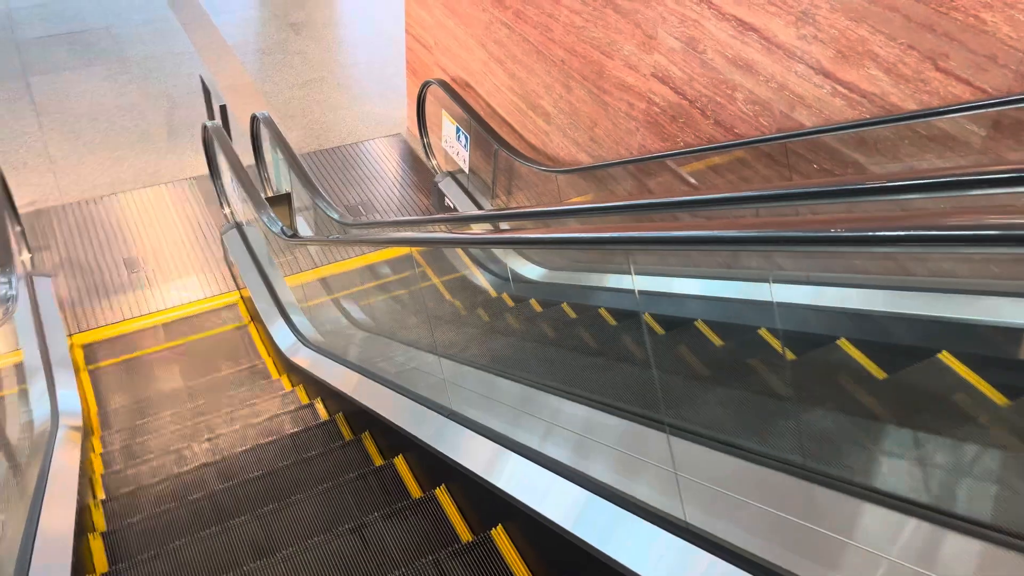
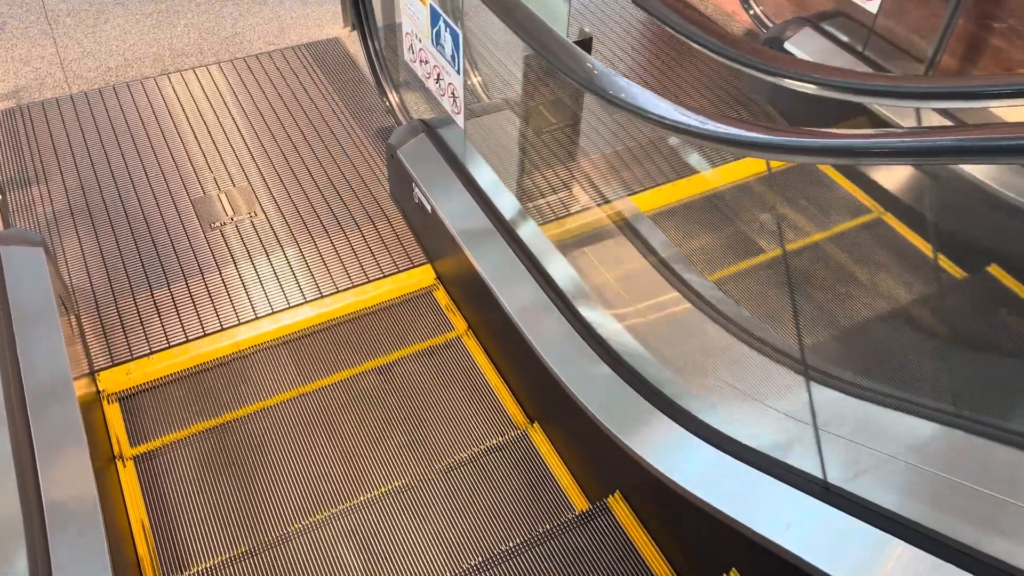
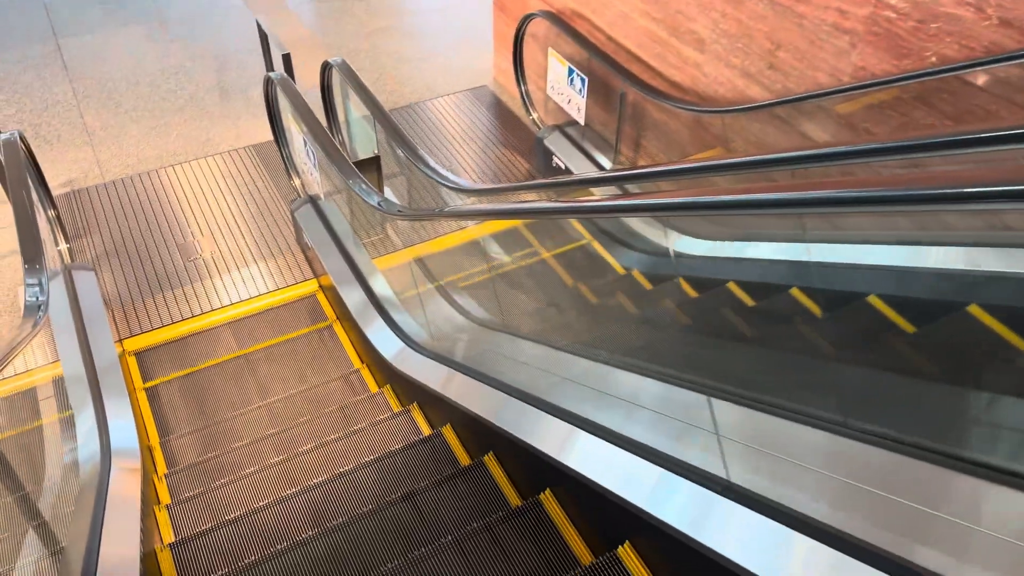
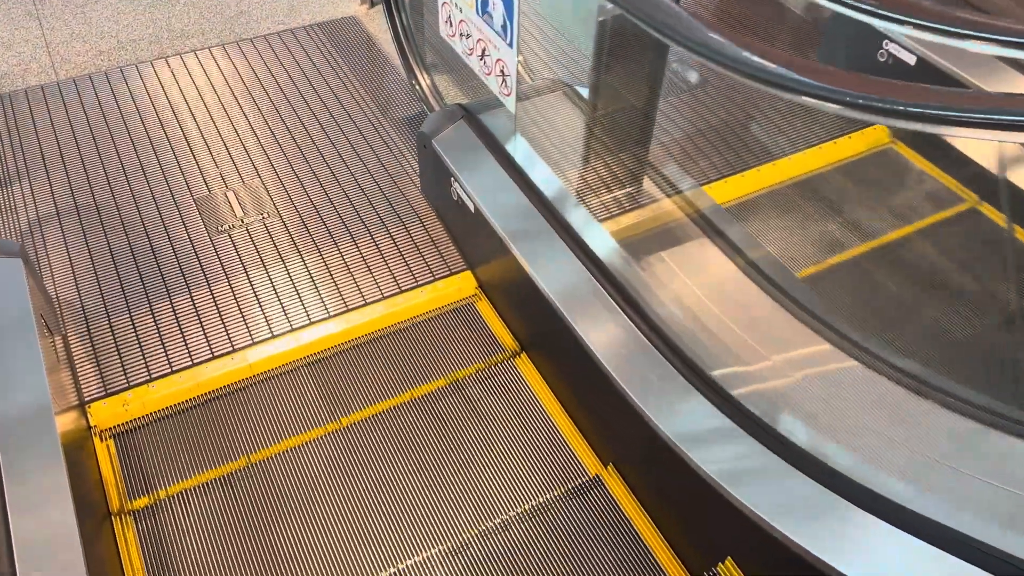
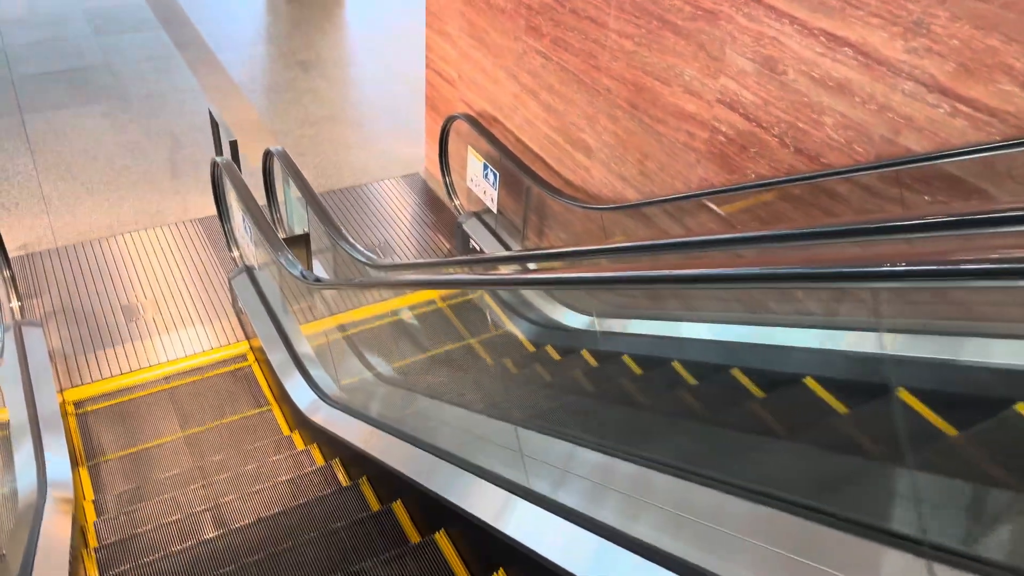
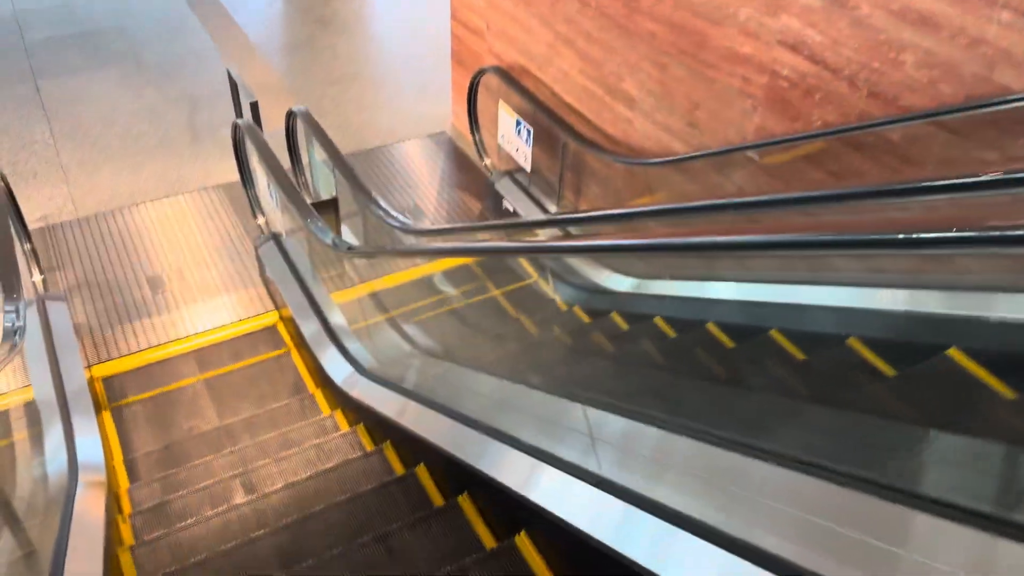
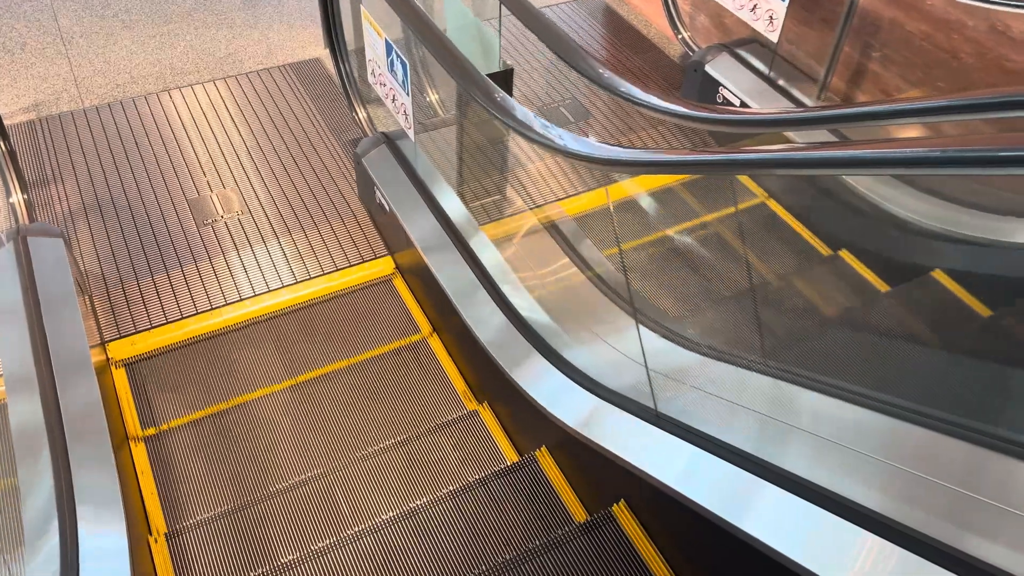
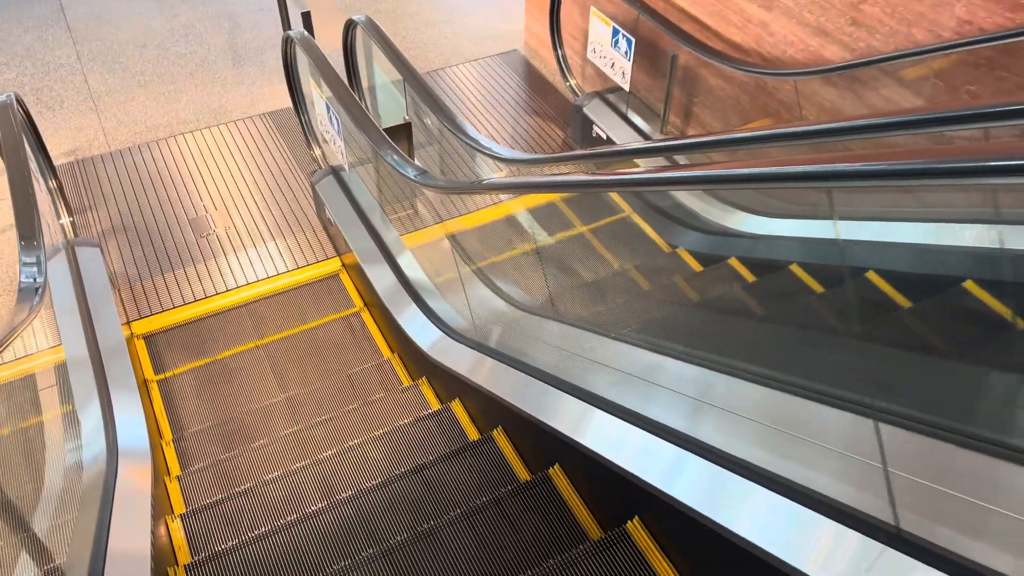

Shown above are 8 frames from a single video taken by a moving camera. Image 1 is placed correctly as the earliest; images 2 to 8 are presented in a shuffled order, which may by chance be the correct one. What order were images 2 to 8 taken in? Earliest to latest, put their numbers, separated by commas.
5, 6, 3, 8, 7, 2, 4
